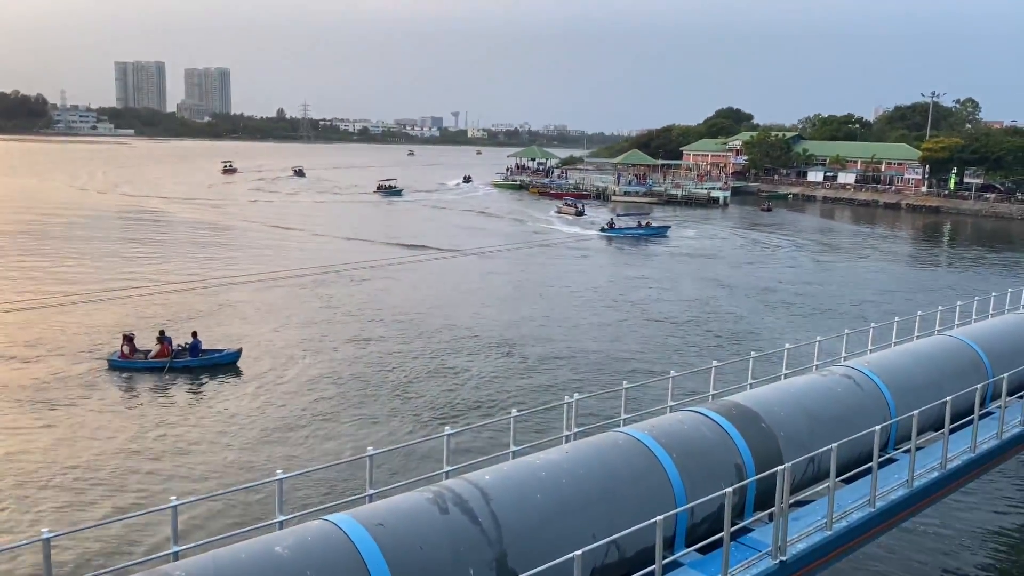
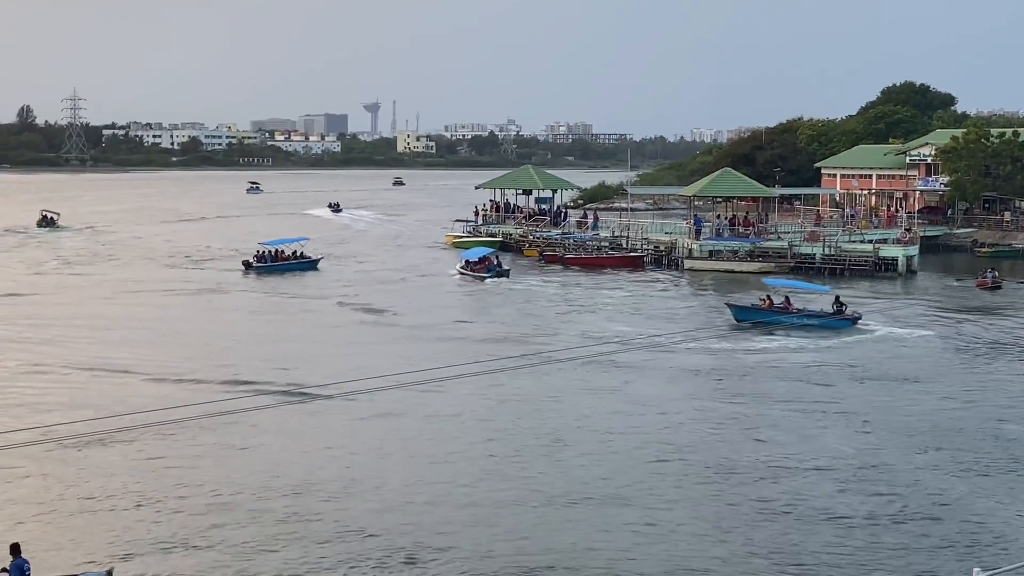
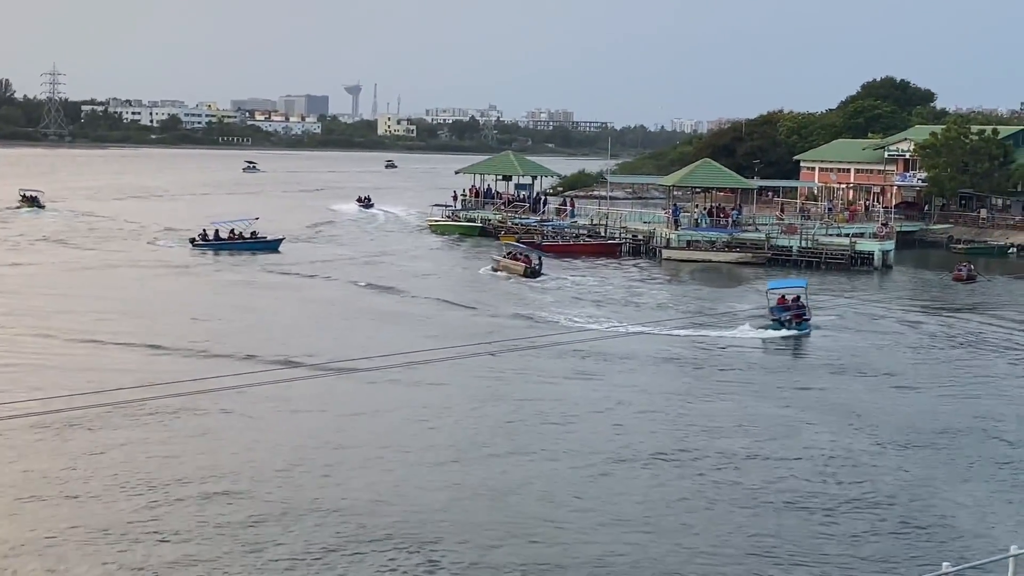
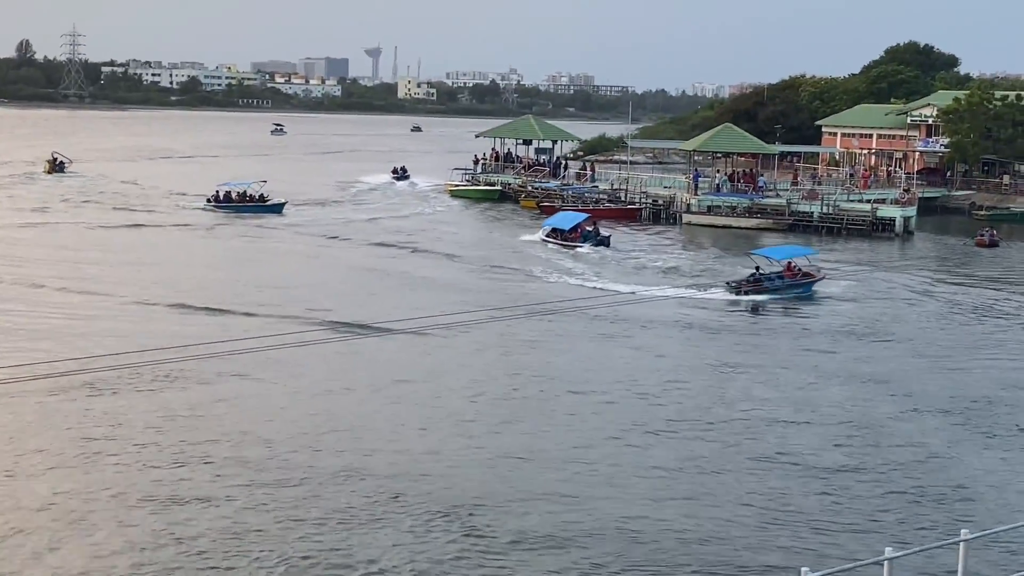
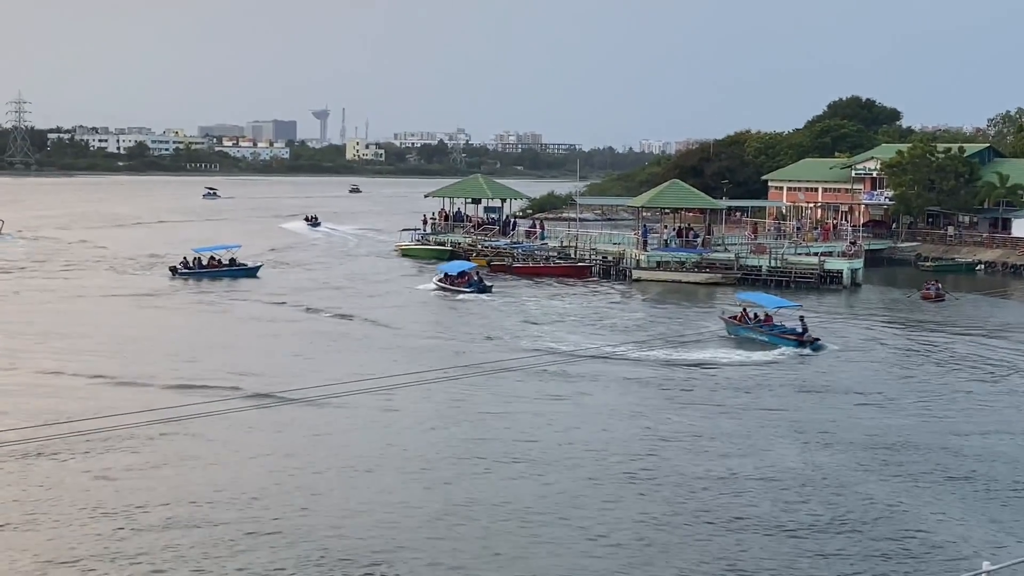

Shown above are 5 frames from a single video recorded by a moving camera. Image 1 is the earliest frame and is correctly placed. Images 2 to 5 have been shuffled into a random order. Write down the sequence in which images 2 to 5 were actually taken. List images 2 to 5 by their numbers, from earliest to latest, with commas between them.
4, 3, 5, 2
